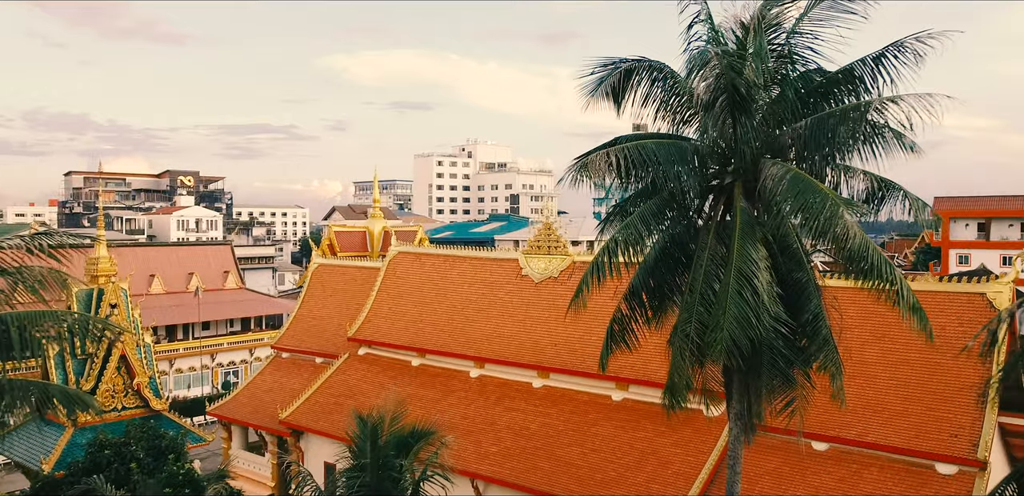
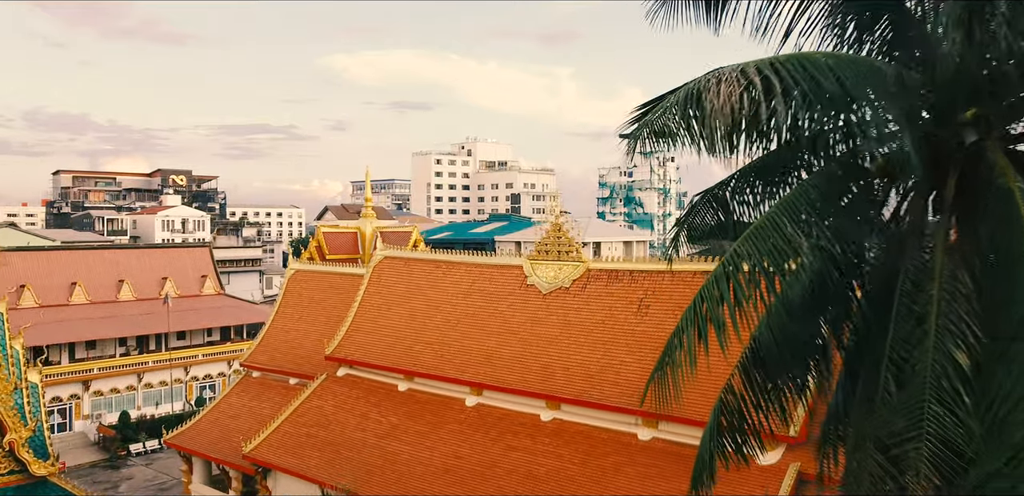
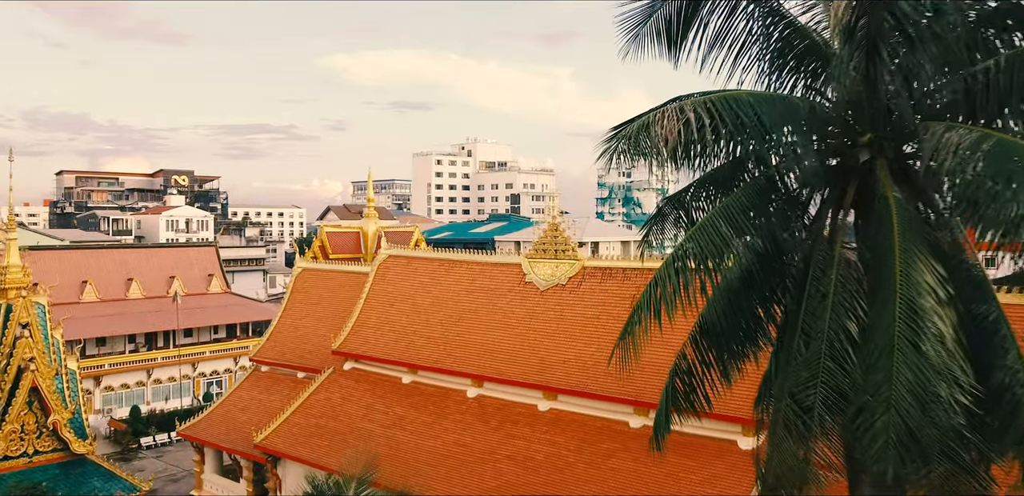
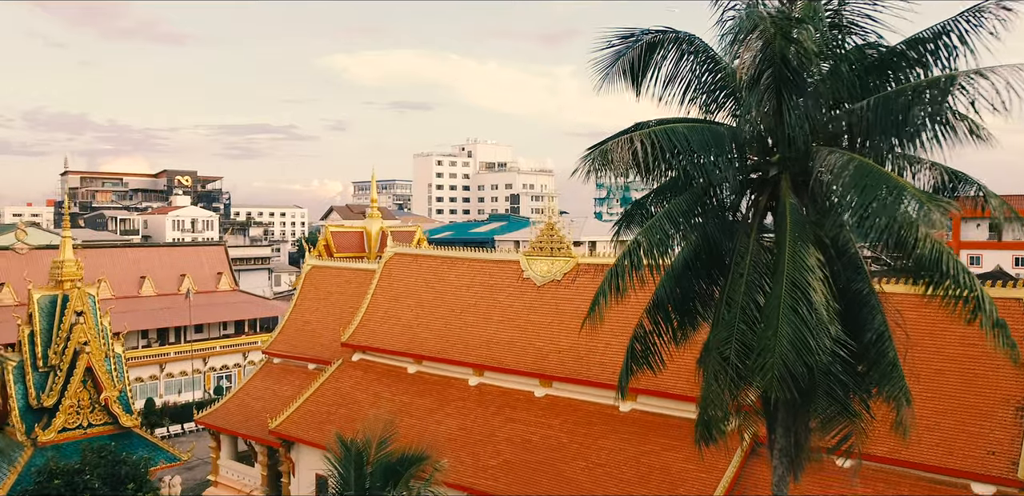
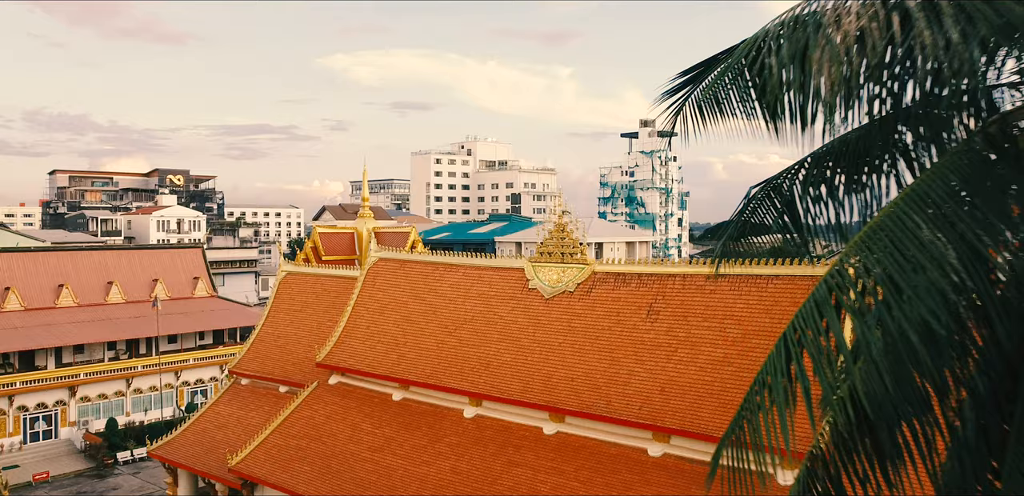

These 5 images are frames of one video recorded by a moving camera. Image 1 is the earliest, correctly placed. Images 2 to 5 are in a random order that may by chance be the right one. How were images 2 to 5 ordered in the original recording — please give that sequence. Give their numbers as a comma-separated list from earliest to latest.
4, 3, 2, 5
